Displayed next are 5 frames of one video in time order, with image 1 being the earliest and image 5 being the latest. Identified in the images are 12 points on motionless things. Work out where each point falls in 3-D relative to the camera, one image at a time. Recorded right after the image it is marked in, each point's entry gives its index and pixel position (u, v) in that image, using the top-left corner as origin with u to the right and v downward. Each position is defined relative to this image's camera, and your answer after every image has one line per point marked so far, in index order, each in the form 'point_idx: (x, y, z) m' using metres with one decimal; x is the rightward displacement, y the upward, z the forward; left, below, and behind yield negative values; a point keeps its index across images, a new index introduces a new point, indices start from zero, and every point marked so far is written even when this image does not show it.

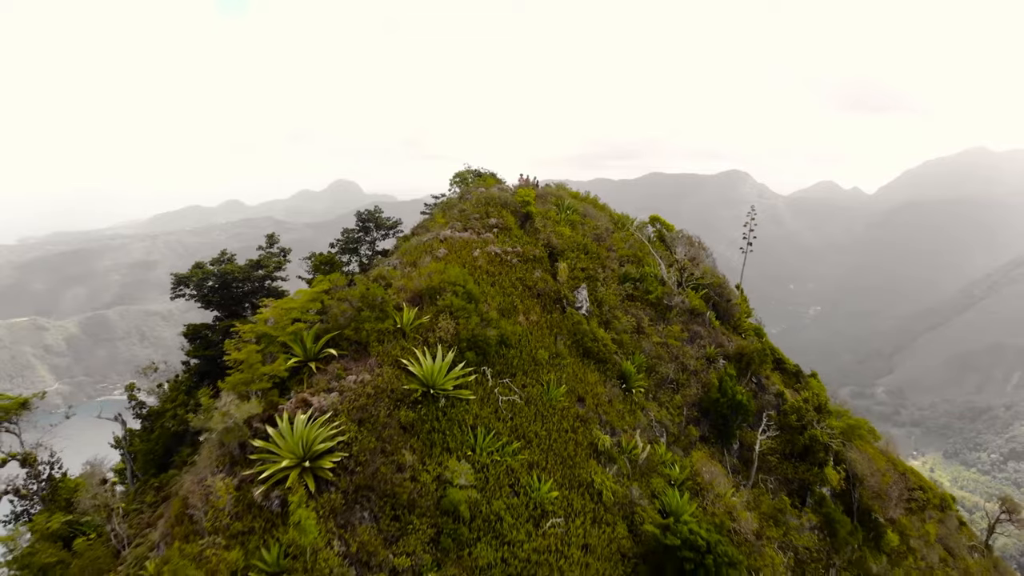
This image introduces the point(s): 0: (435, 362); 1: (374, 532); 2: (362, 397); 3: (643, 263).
0: (-1.7, -1.6, +9.5) m
1: (-2.4, -4.2, +7.7) m
2: (-3.0, -2.2, +8.9) m
3: (+4.7, +1.1, +16.0) m
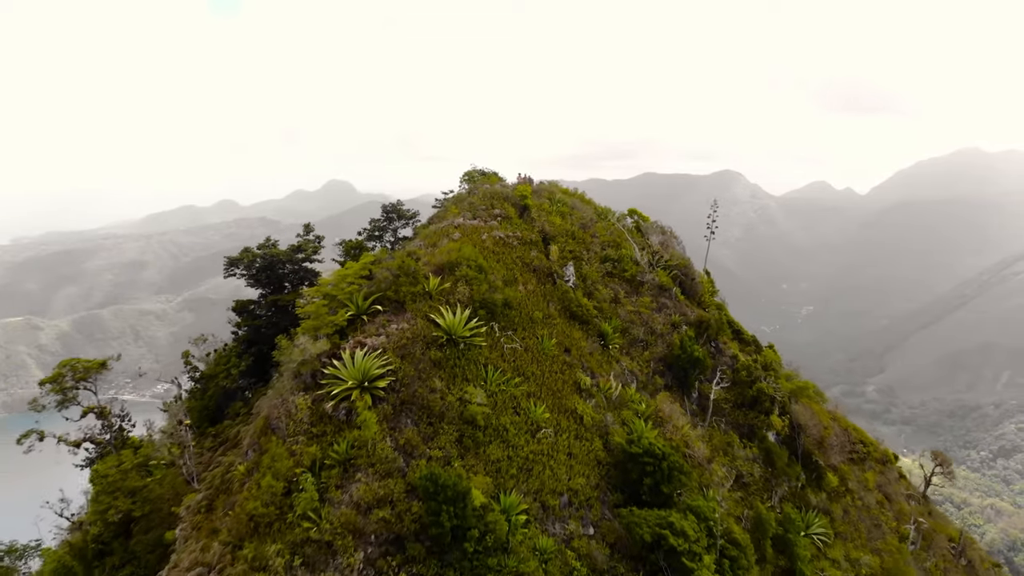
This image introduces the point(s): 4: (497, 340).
0: (-1.6, -0.8, +12.3) m
1: (-2.3, -3.5, +10.5) m
2: (-3.0, -1.4, +11.7) m
3: (+4.7, +1.9, +18.9) m
4: (-0.4, -1.4, +12.8) m
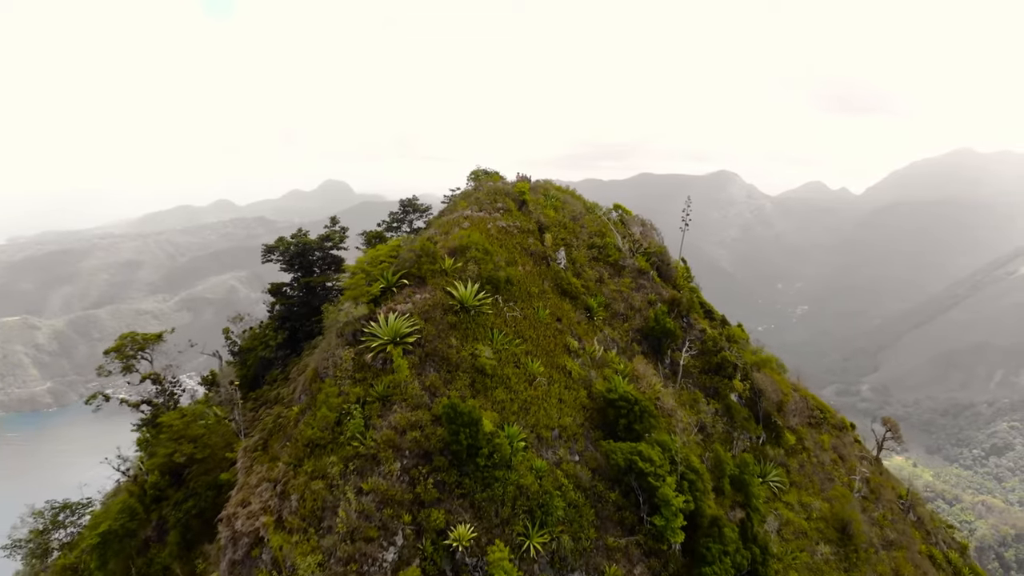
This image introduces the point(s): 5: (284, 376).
0: (-1.6, 0.0, +15.0) m
1: (-2.3, -2.7, +13.2) m
2: (-2.9, -0.7, +14.4) m
3: (+4.7, +2.6, +21.7) m
4: (-0.4, -0.7, +15.6) m
5: (-10.1, -3.8, +19.2) m
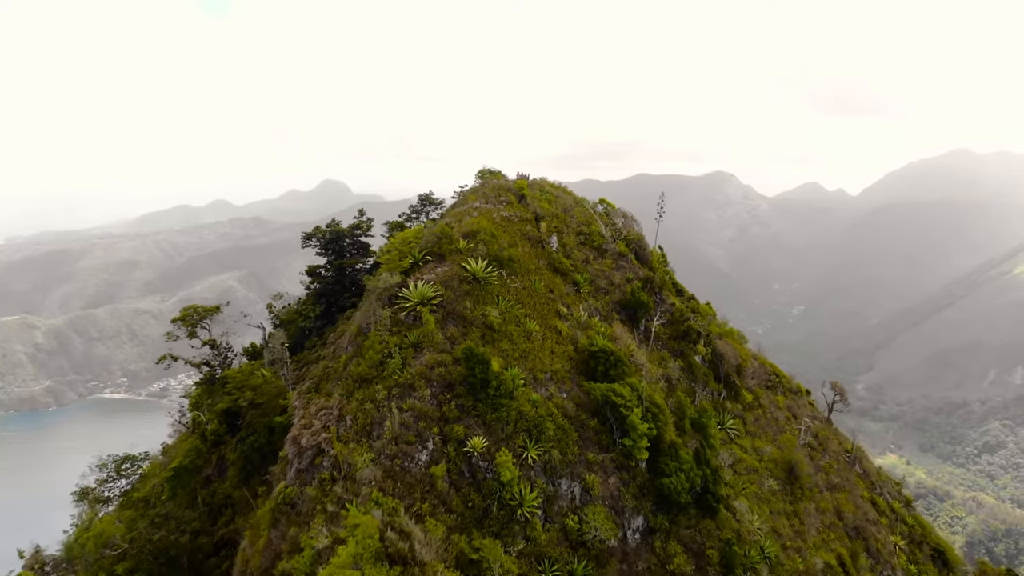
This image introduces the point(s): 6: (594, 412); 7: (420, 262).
0: (-1.5, +1.0, +18.8) m
1: (-2.2, -1.6, +17.0) m
2: (-2.8, +0.4, +18.2) m
3: (+4.7, +3.7, +25.5) m
4: (-0.3, +0.4, +19.4) m
5: (-10.1, -2.8, +23.0) m
6: (+3.2, -5.0, +17.5) m
7: (-4.0, +1.1, +18.7) m
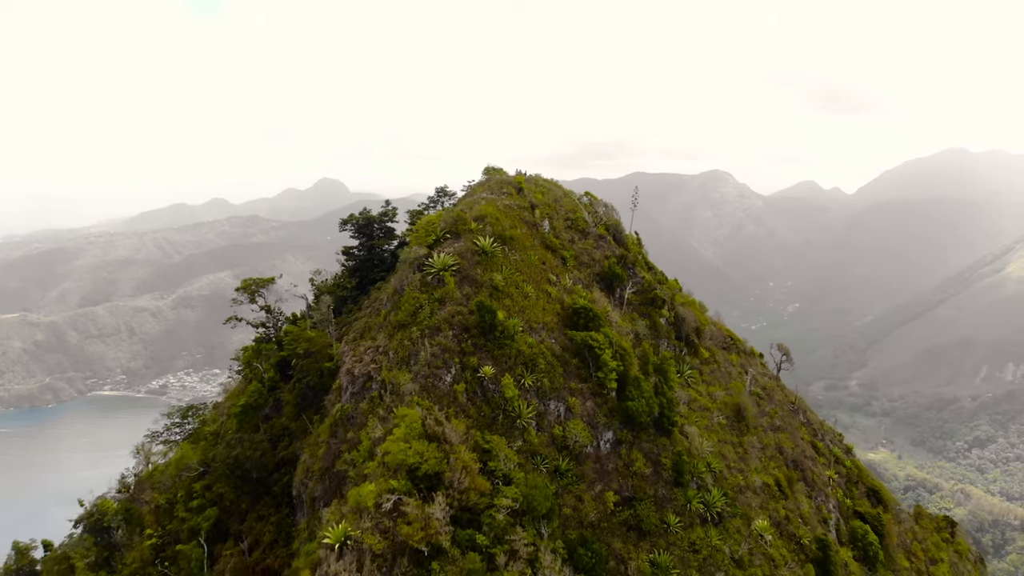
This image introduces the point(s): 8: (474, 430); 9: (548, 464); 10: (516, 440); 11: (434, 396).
0: (-1.5, +2.6, +24.1) m
1: (-2.2, -0.1, +22.3) m
2: (-2.8, +2.0, +23.5) m
3: (+4.7, +5.3, +30.8) m
4: (-0.3, +1.9, +24.7) m
5: (-10.1, -1.2, +28.2) m
6: (+3.3, -3.4, +22.9) m
7: (-4.0, +2.7, +24.0) m
8: (-1.7, -6.2, +19.1) m
9: (+1.6, -7.8, +19.5) m
10: (+0.2, -6.8, +19.6) m
11: (-3.5, -4.9, +19.5) m
